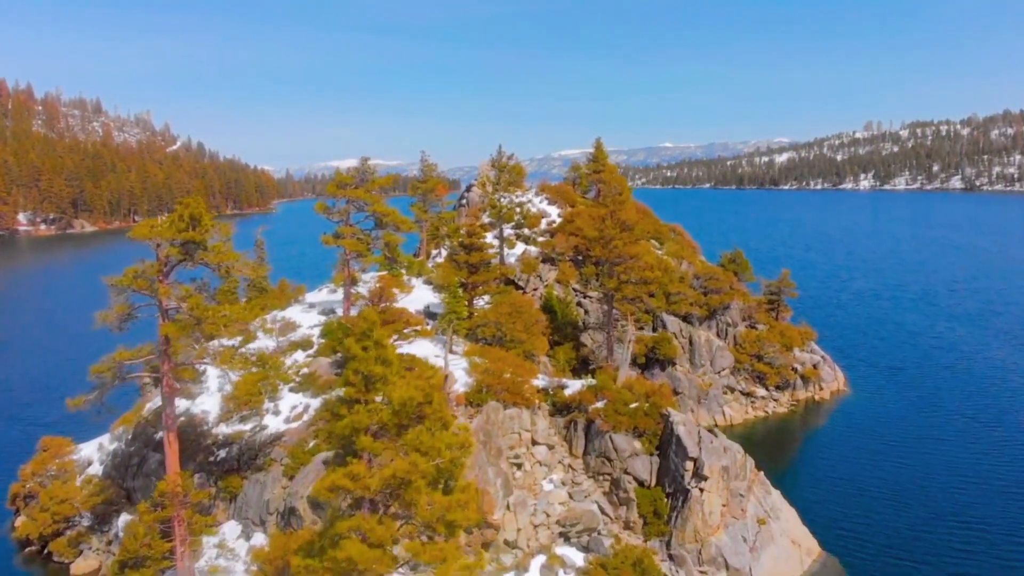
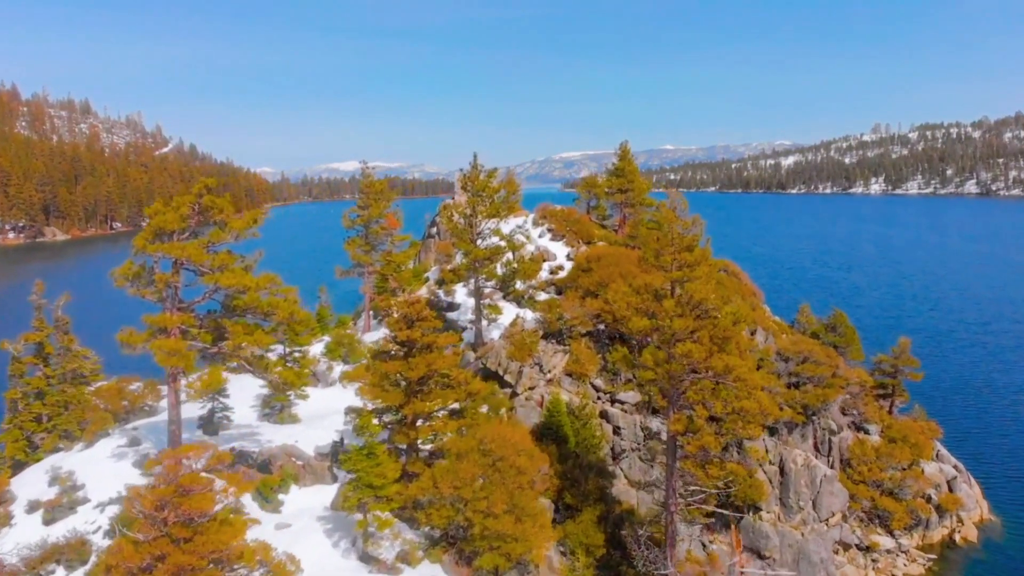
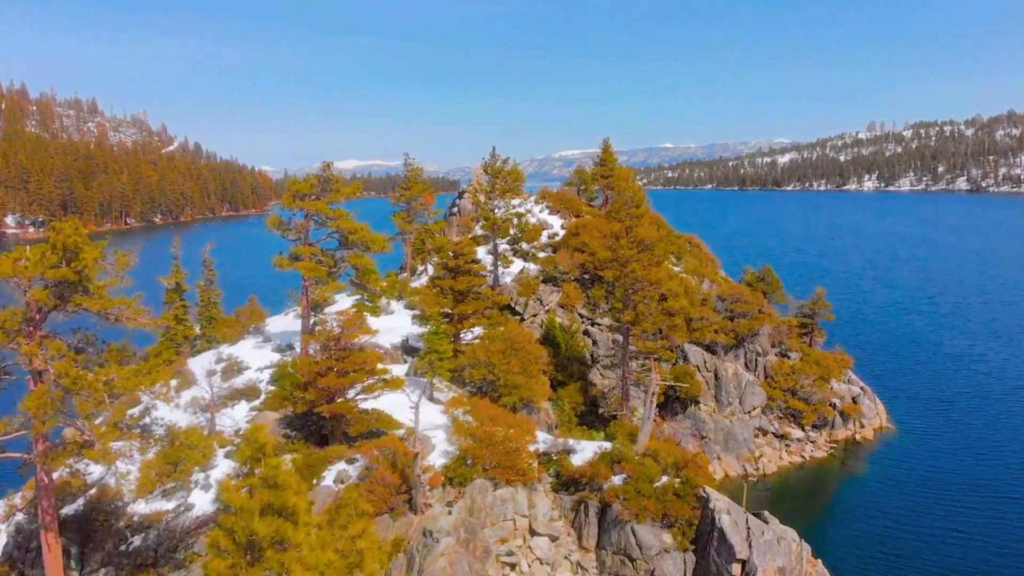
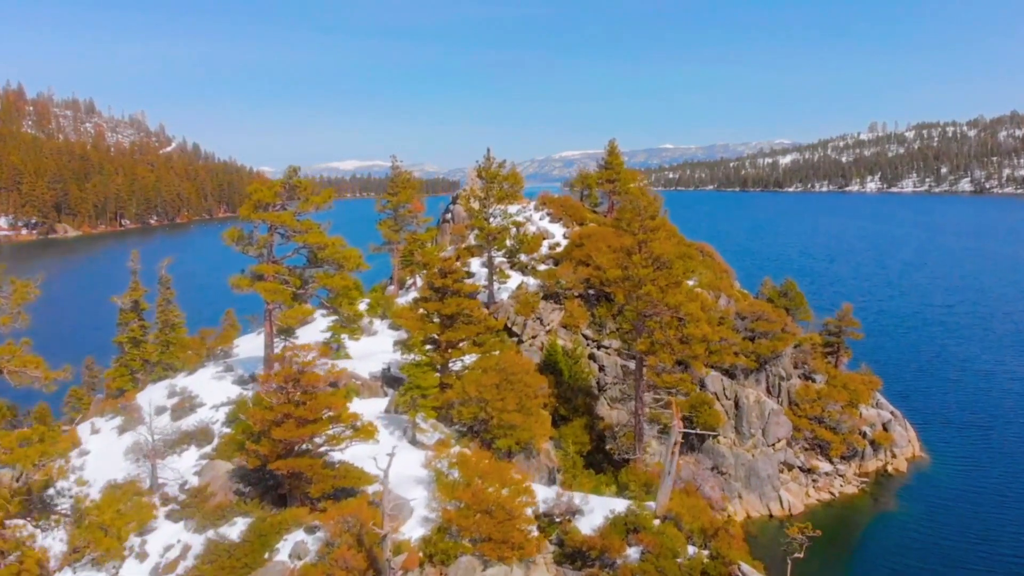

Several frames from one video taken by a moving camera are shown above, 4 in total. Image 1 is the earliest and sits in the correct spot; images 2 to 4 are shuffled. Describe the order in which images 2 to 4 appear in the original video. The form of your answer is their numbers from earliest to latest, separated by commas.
3, 4, 2
